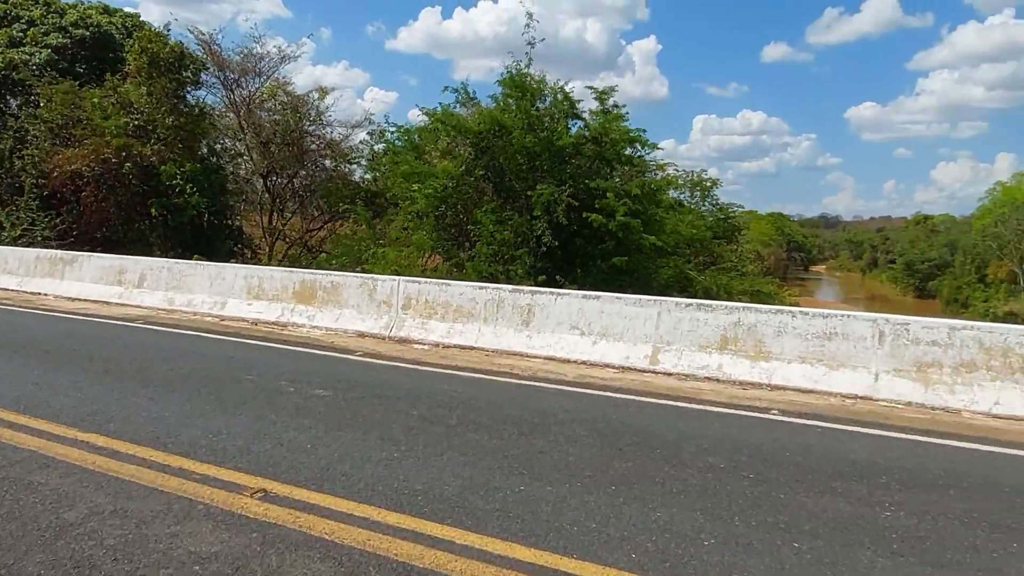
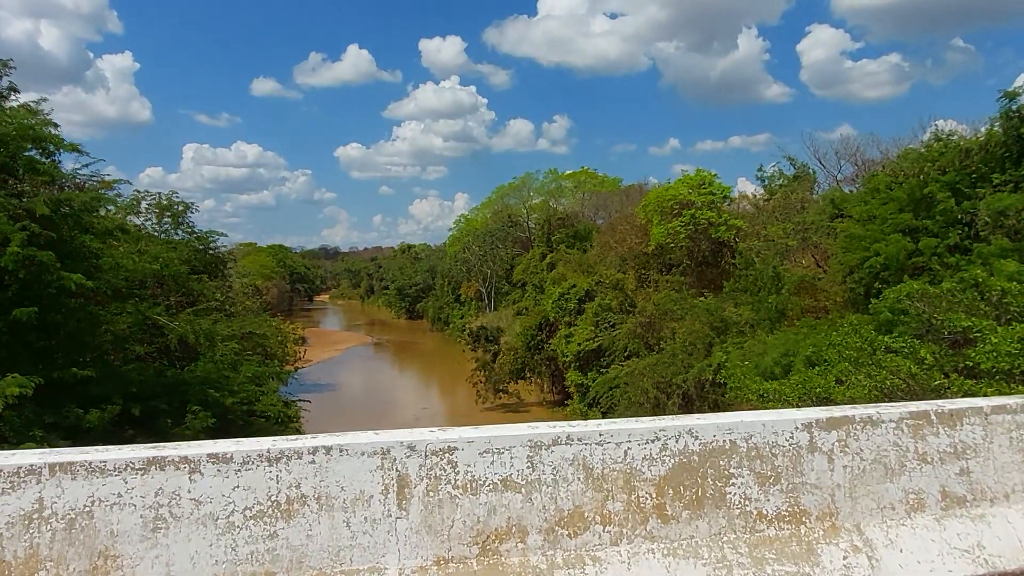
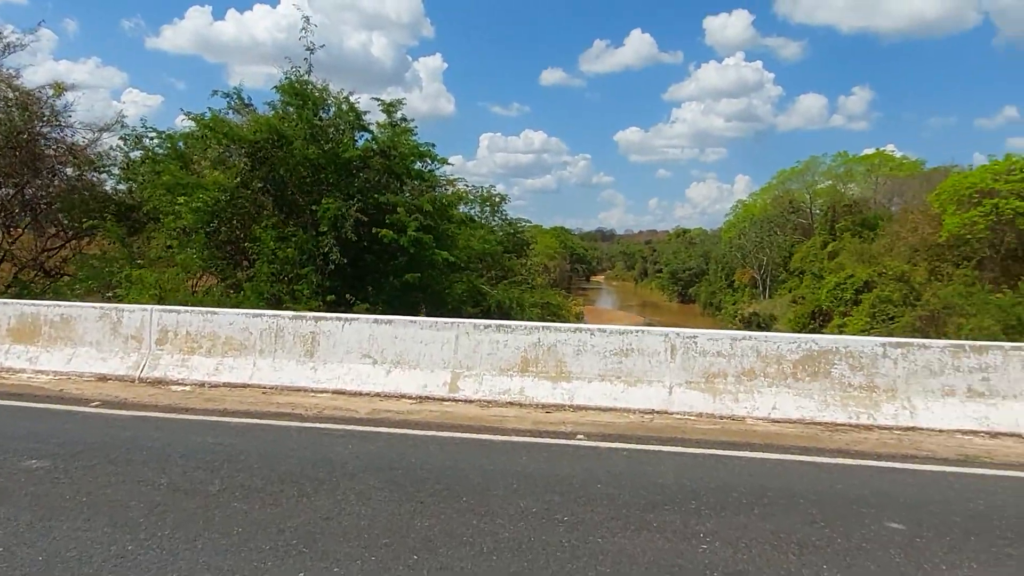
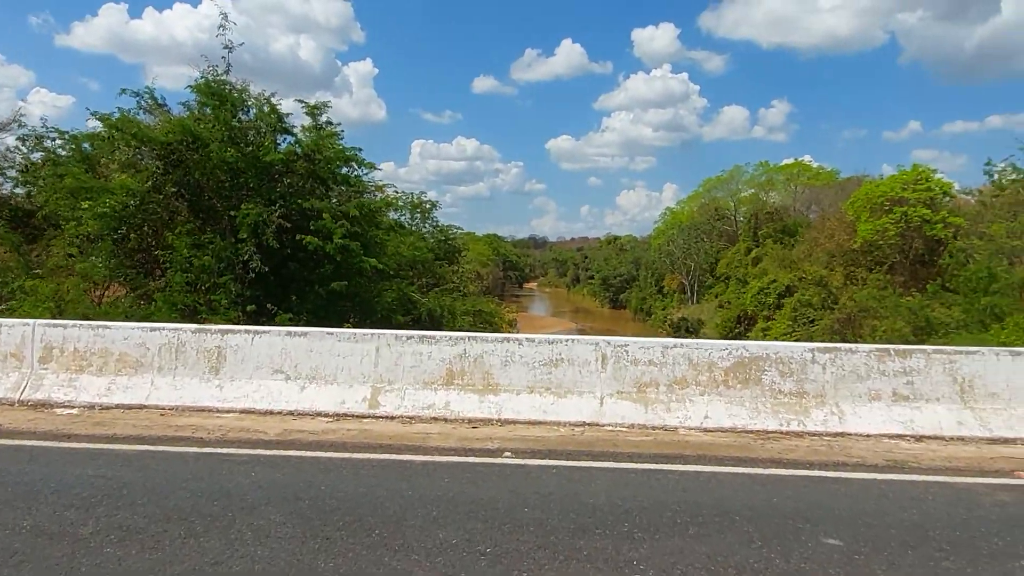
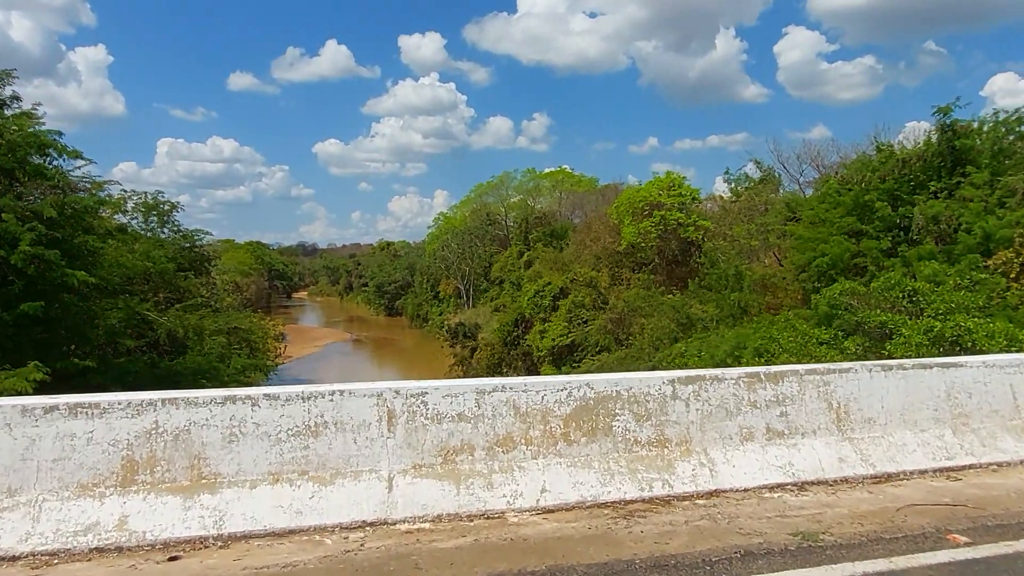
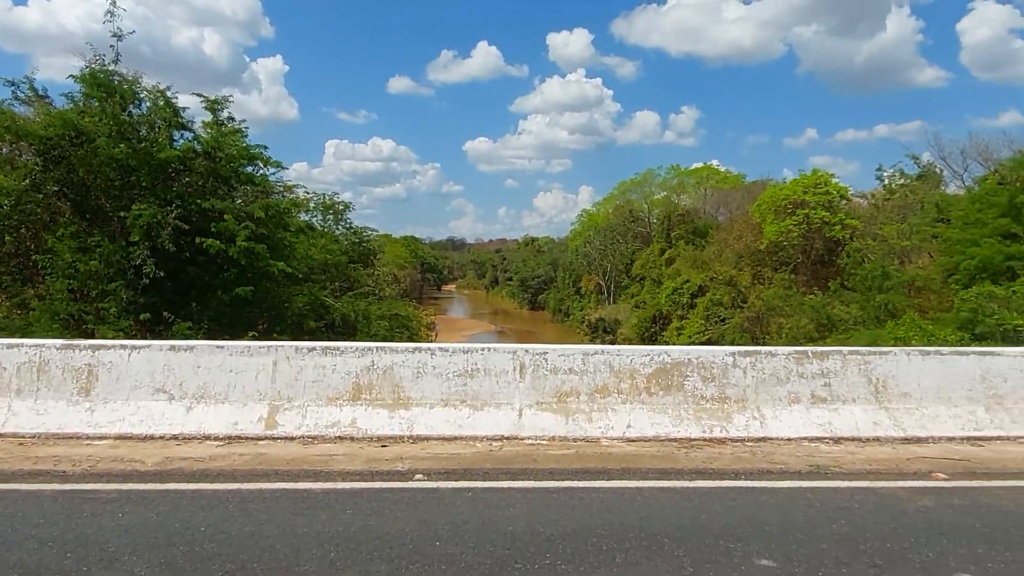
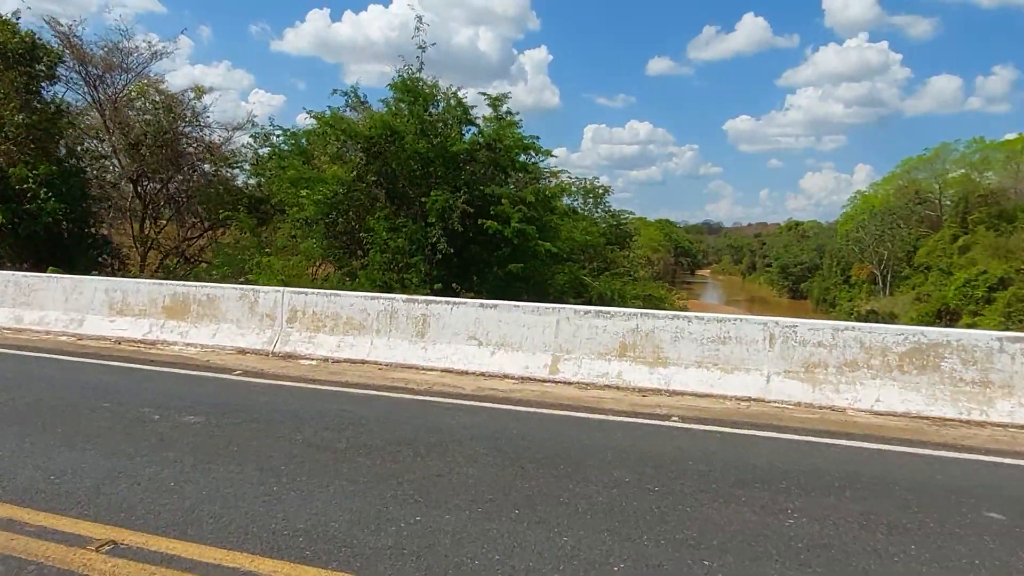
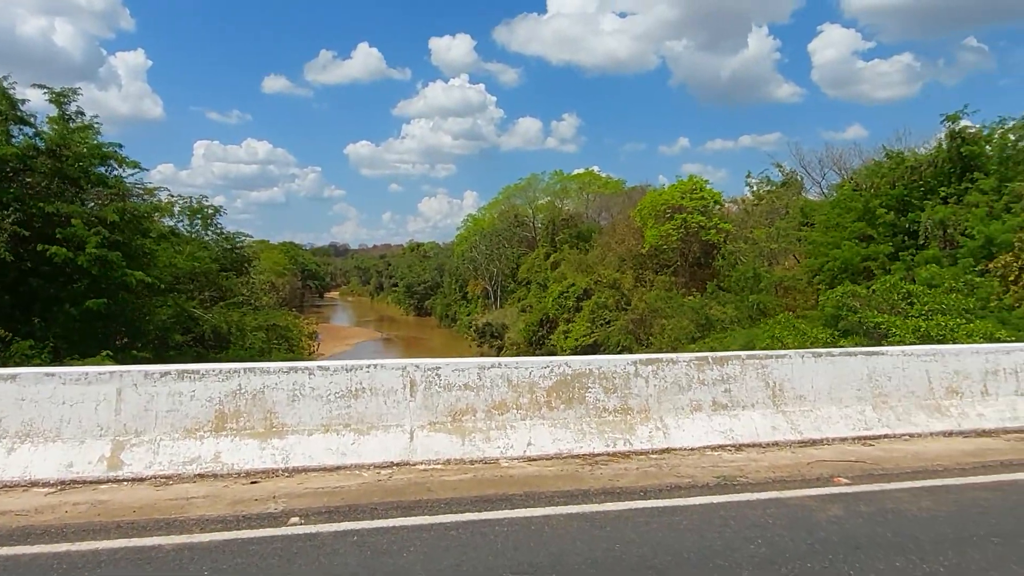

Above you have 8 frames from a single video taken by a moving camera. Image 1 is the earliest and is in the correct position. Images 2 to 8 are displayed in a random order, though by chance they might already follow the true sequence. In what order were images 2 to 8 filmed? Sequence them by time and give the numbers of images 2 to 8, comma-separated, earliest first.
7, 3, 4, 6, 8, 5, 2
